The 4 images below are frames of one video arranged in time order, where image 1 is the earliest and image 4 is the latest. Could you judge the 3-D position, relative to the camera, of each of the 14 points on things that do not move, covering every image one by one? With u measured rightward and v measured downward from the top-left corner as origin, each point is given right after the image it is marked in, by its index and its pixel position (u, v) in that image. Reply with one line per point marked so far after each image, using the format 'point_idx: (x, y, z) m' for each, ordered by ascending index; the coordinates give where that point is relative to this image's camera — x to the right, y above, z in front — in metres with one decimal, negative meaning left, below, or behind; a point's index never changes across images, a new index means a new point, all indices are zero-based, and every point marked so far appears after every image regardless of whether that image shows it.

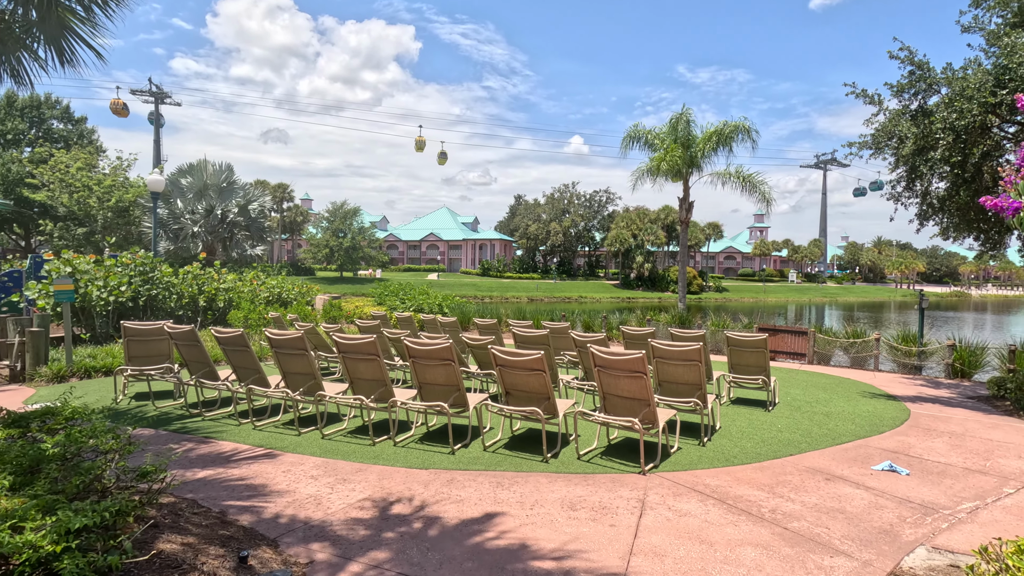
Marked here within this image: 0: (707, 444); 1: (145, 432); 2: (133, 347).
0: (+1.8, -1.5, +5.0) m
1: (-3.6, -1.4, +5.3) m
2: (-4.5, -0.7, +6.5) m
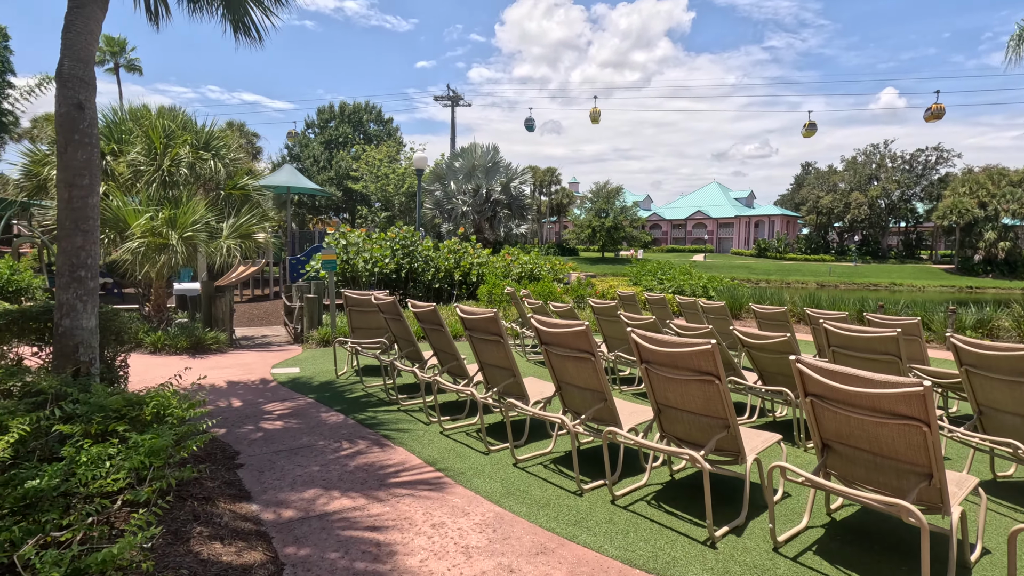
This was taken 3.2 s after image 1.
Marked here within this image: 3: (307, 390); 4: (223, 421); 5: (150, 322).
0: (+3.2, -1.3, +1.8) m
1: (-1.5, -1.1, +4.5) m
2: (-1.8, -0.3, +6.0) m
3: (-2.1, -1.0, +5.4) m
4: (-2.3, -1.0, +4.2) m
5: (-5.3, -0.5, +8.0) m
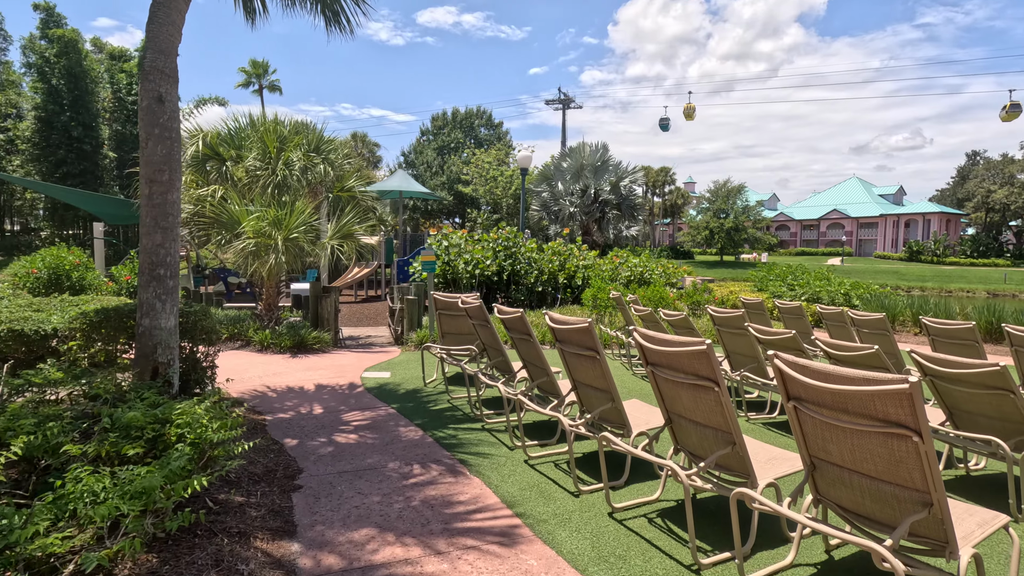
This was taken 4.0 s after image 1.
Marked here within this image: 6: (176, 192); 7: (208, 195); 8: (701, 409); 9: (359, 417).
0: (+3.3, -1.4, +0.5) m
1: (-0.8, -1.1, +4.1) m
2: (-0.7, -0.4, +5.6) m
3: (-1.1, -1.0, +5.1) m
4: (-1.6, -1.1, +3.9) m
5: (-3.8, -0.5, +8.2) m
6: (-2.3, +0.7, +3.7) m
7: (-4.6, +1.4, +8.2) m
8: (+0.9, -0.6, +2.6) m
9: (-1.3, -1.1, +4.4) m
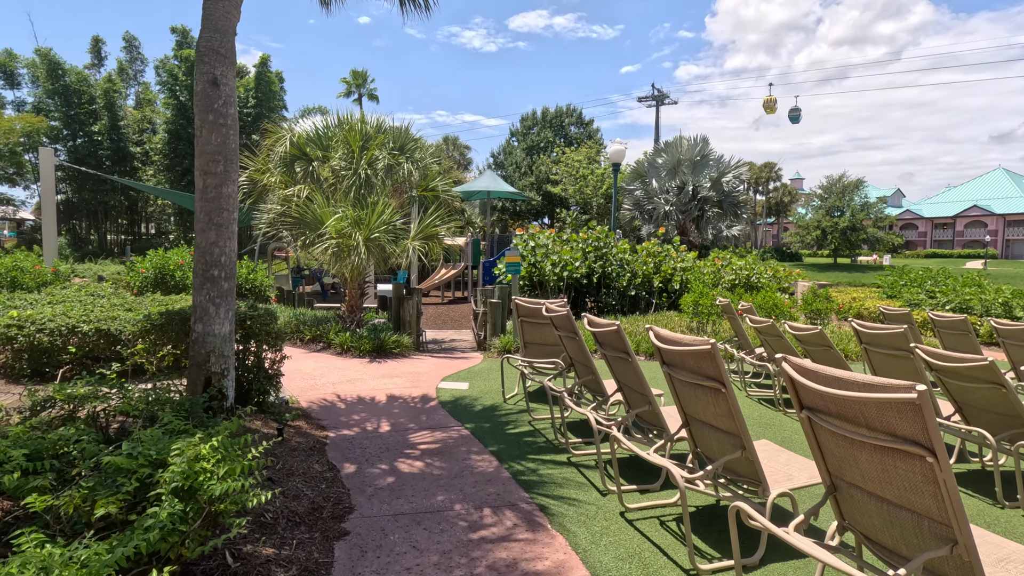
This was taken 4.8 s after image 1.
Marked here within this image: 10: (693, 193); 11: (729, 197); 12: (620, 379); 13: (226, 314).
0: (+3.2, -1.4, -0.7) m
1: (-0.2, -1.1, +3.5) m
2: (+0.1, -0.4, +5.0) m
3: (-0.4, -1.1, +4.5) m
4: (-1.0, -1.1, +3.5) m
5: (-2.5, -0.5, +8.1) m
6: (-1.7, +0.6, +3.3) m
7: (-3.3, +1.4, +8.1) m
8: (+1.2, -0.6, +1.8) m
9: (-0.6, -1.1, +3.9) m
10: (+6.3, +3.3, +18.9) m
11: (+7.6, +3.2, +18.9) m
12: (+0.7, -0.6, +3.5) m
13: (-1.8, -0.2, +3.4) m
